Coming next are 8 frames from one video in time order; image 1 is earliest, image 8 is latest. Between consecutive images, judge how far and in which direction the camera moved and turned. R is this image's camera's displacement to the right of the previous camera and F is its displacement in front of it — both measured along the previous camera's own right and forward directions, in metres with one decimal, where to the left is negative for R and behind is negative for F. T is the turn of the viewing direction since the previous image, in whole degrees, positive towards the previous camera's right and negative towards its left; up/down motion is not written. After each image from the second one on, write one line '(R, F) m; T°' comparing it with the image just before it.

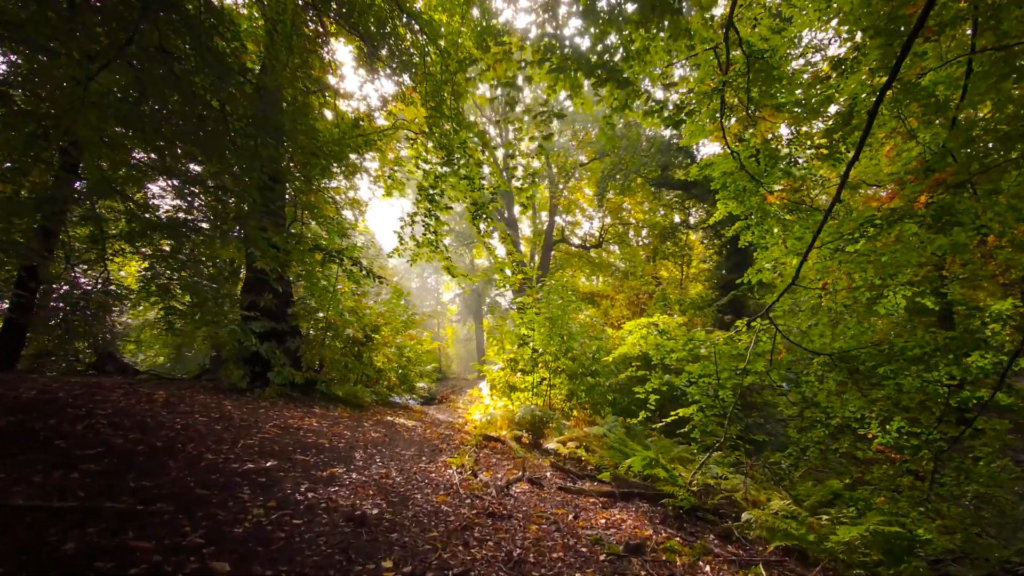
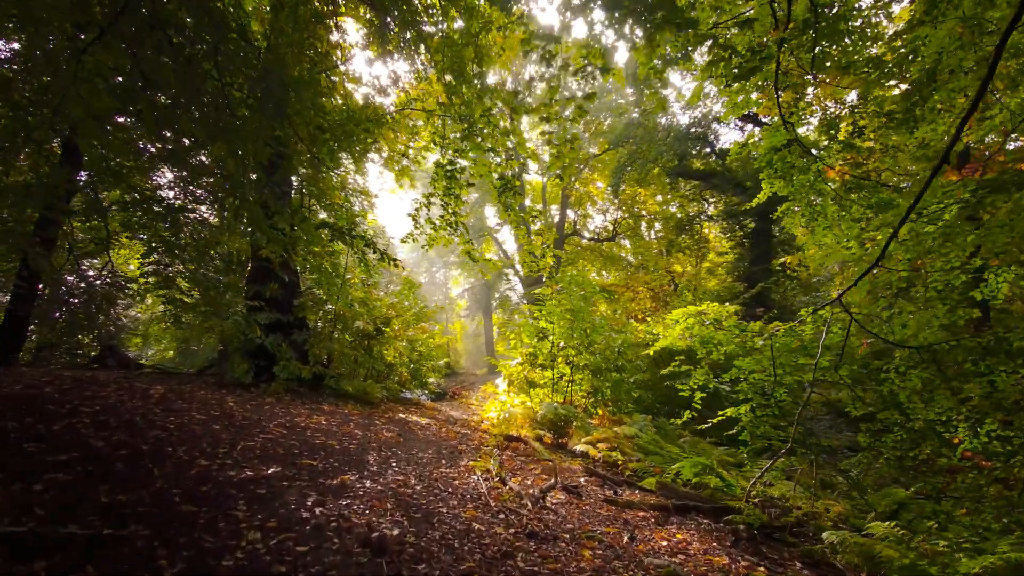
(-0.2, +0.5) m; -1°
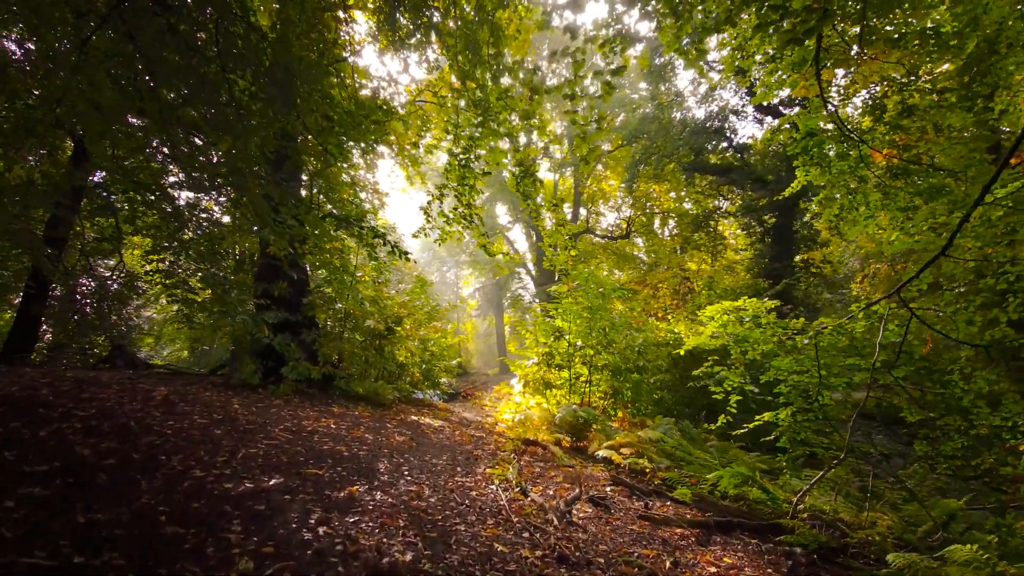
(-0.1, +0.3) m; -1°
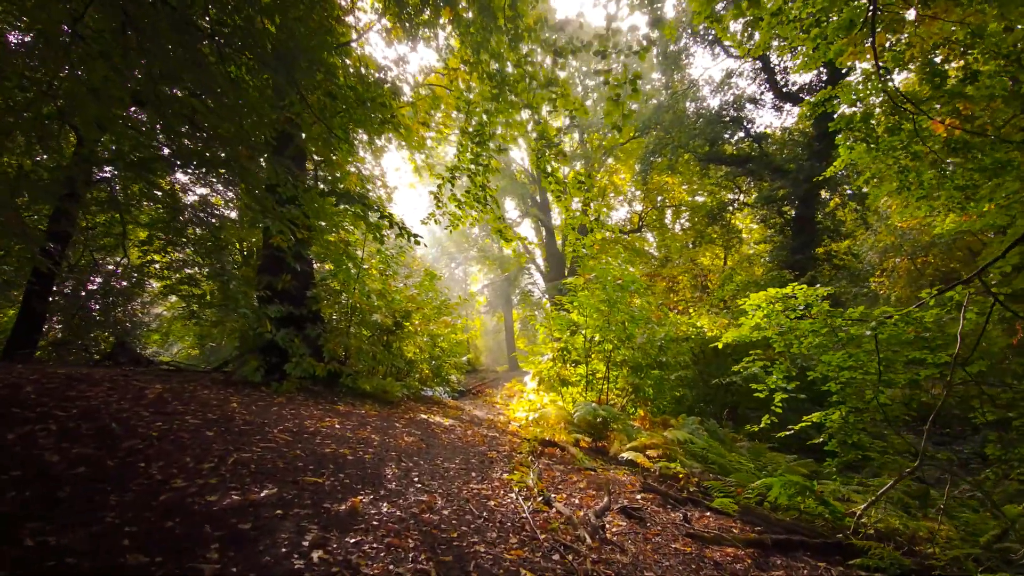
(-0.1, +0.4) m; -1°
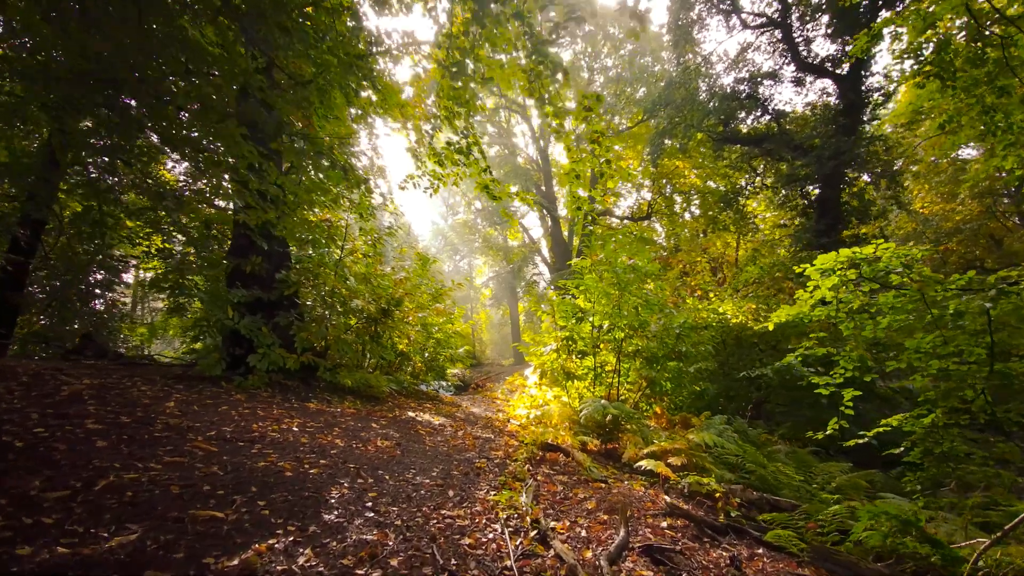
(+0.1, +0.9) m; -1°
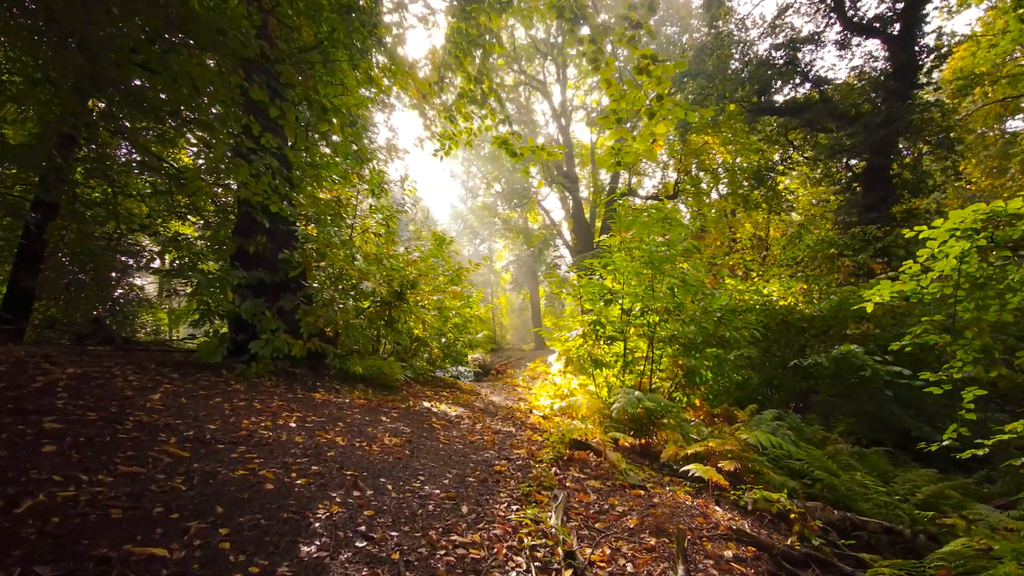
(0.0, +0.6) m; -2°
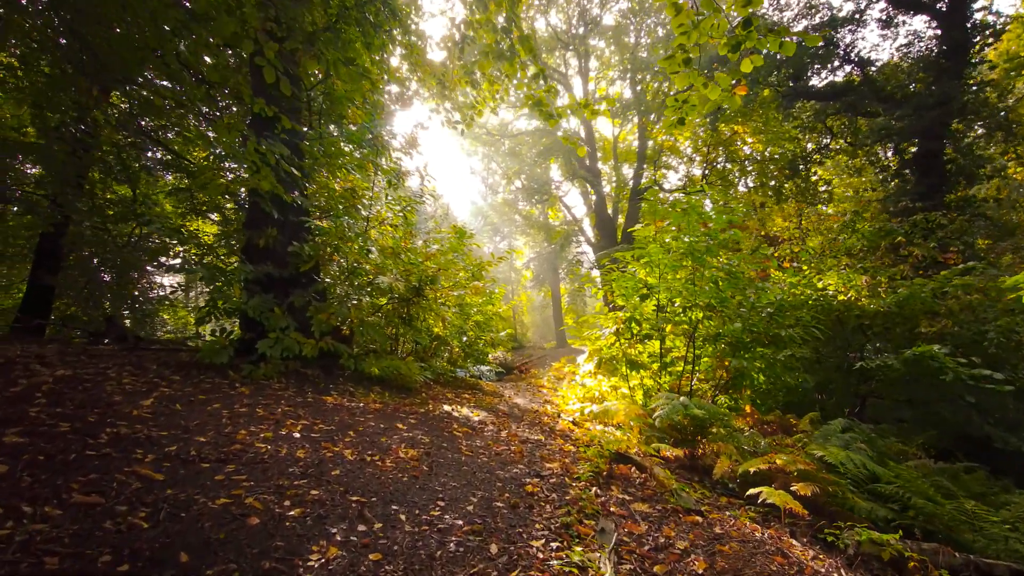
(-0.1, +0.5) m; -2°
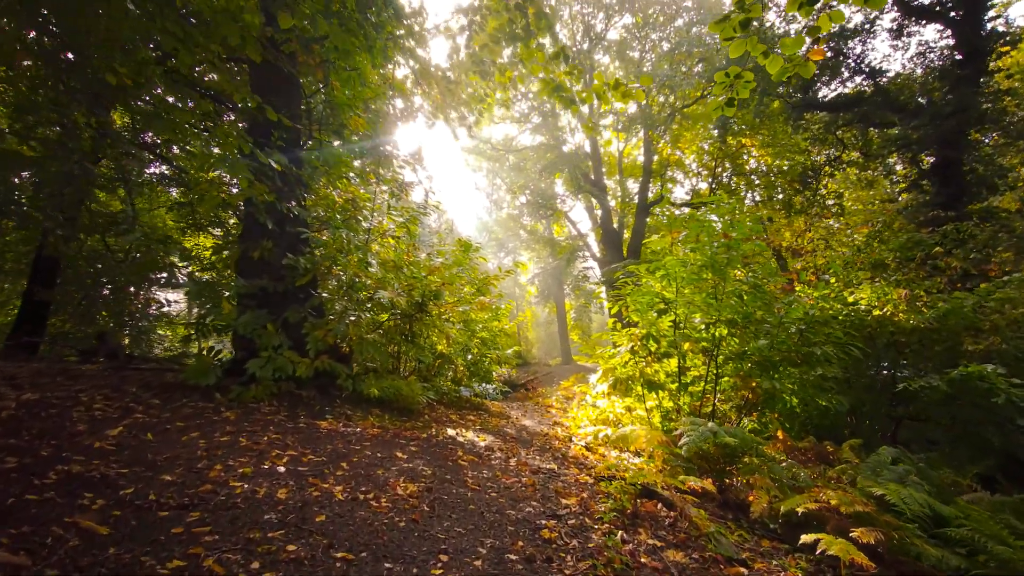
(0.0, +0.3) m; 0°
